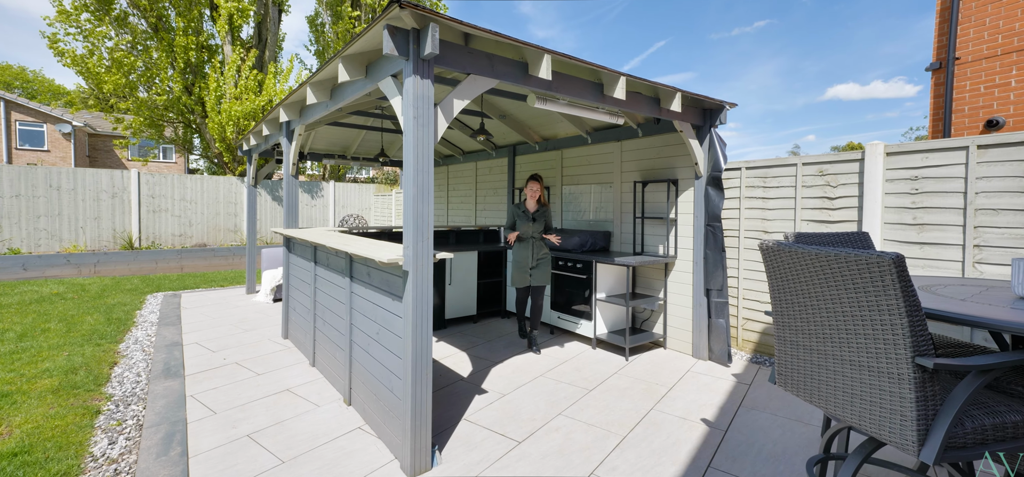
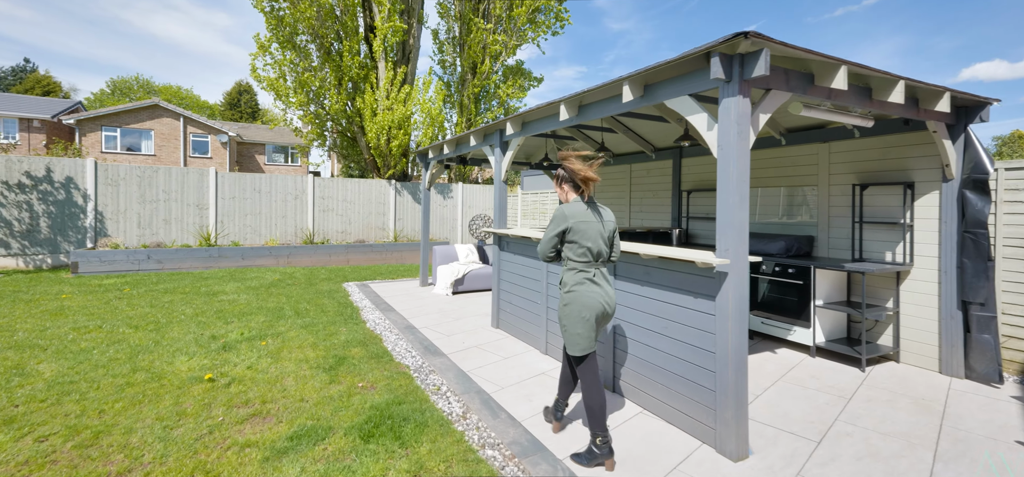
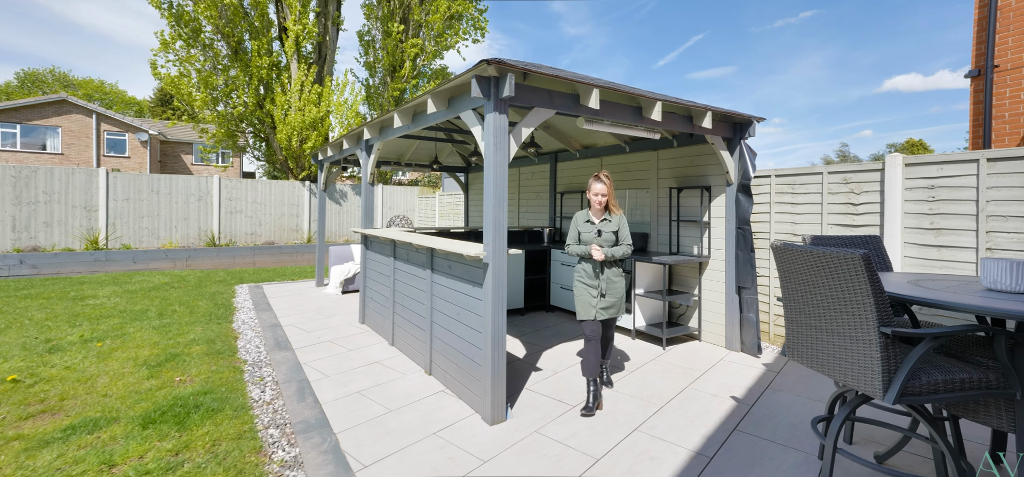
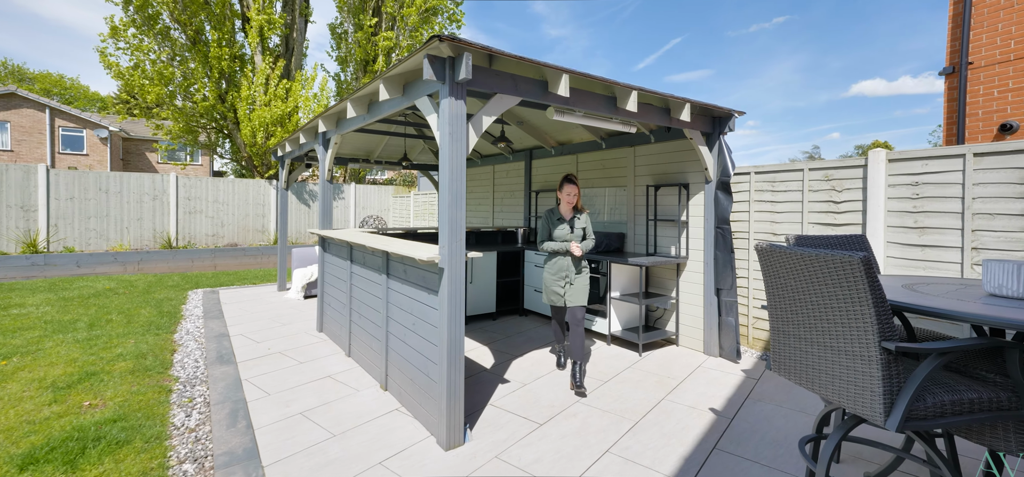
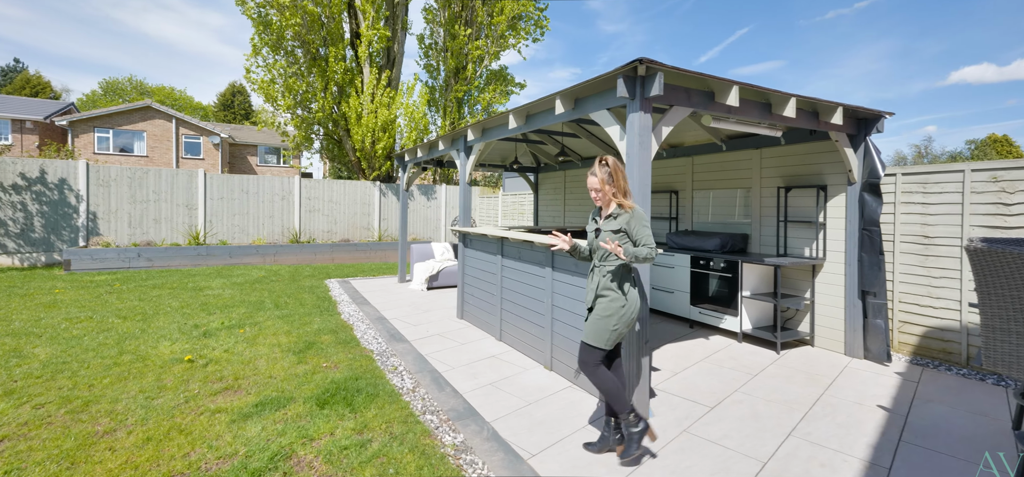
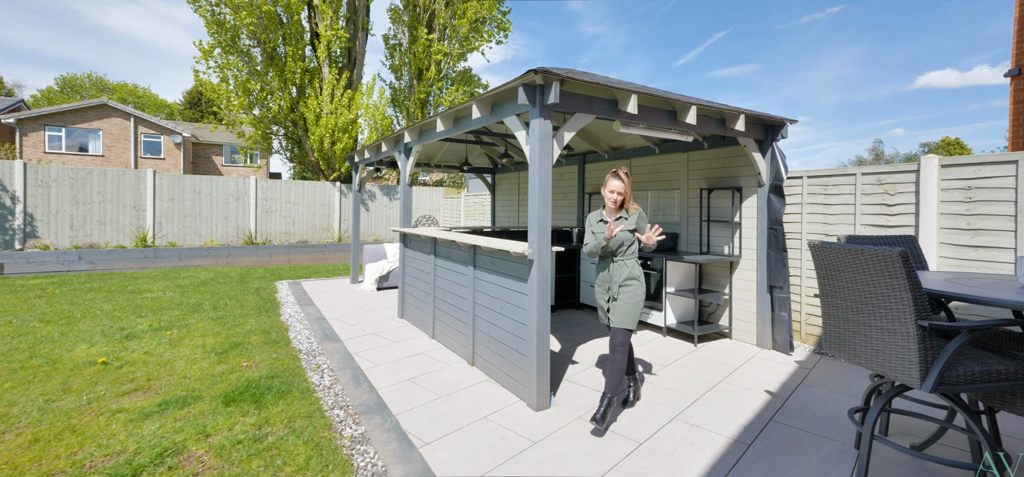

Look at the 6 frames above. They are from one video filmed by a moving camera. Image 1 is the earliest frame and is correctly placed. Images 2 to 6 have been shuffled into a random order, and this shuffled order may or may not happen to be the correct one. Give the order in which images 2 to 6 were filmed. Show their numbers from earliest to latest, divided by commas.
4, 3, 6, 5, 2
